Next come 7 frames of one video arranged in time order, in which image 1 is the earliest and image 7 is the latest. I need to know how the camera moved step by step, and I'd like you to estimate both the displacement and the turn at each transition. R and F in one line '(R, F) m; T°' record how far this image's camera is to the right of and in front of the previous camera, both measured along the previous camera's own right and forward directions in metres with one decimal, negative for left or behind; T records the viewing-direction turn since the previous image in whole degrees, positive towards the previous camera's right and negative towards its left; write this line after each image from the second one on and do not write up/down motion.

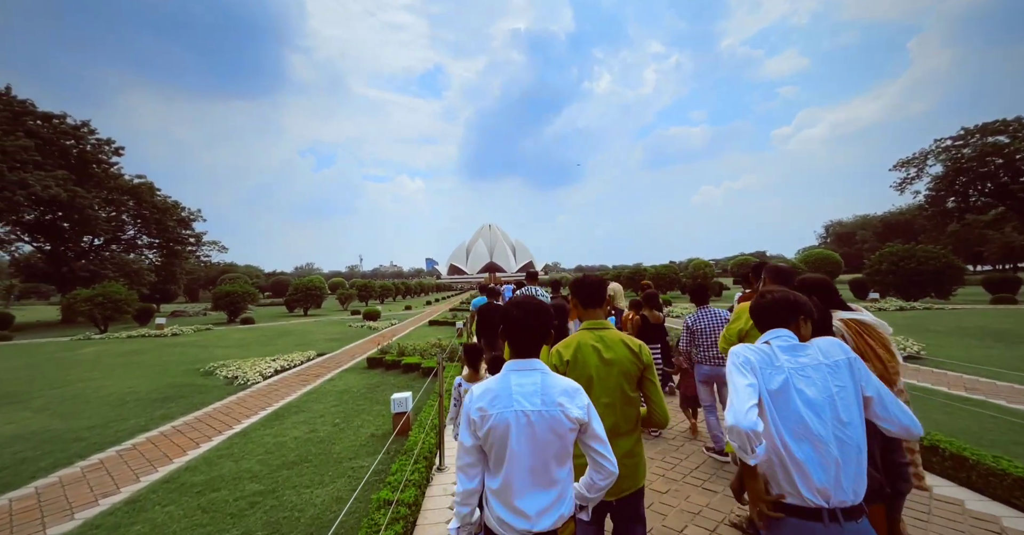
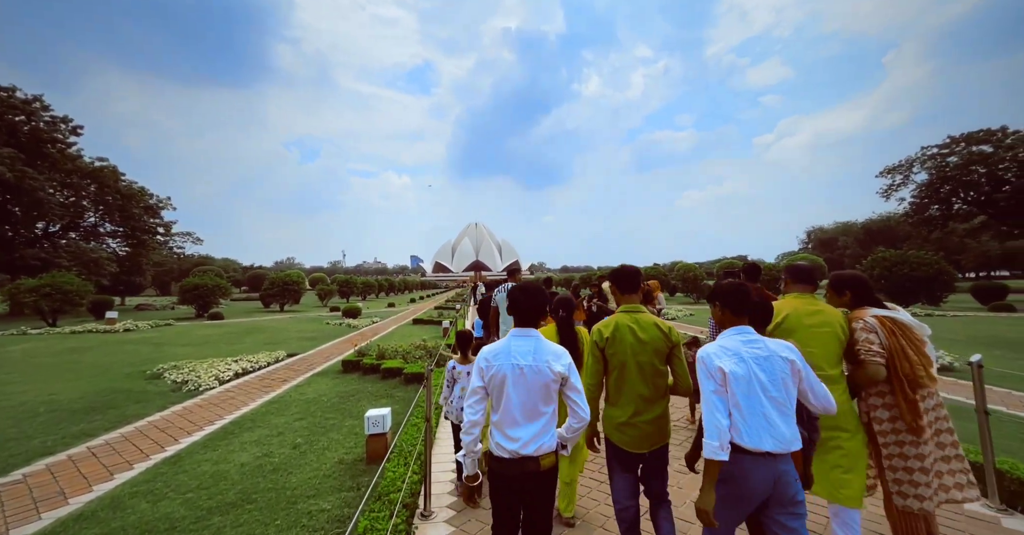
(-0.2, +0.7) m; +2°
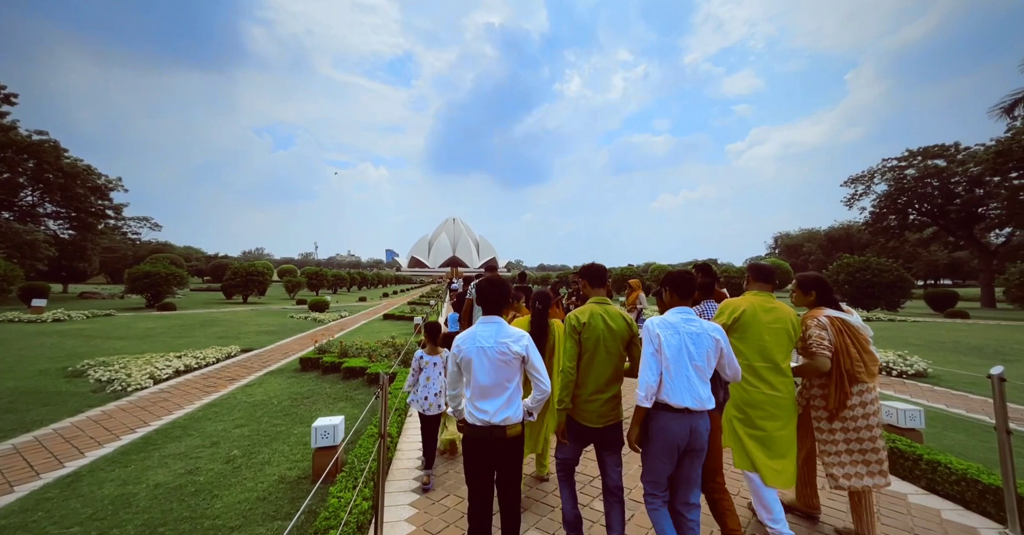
(0.0, +0.4) m; +4°
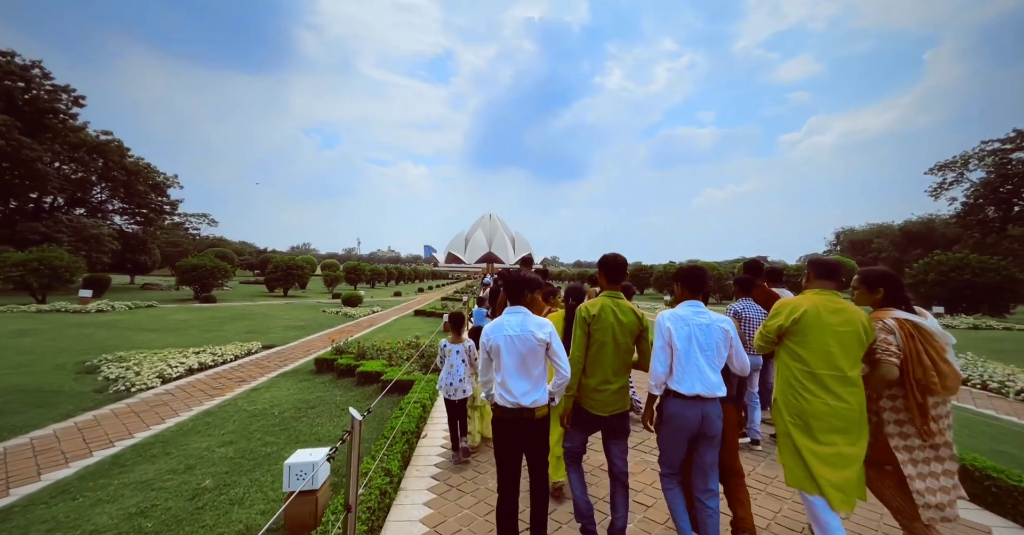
(0.0, +0.8) m; -5°
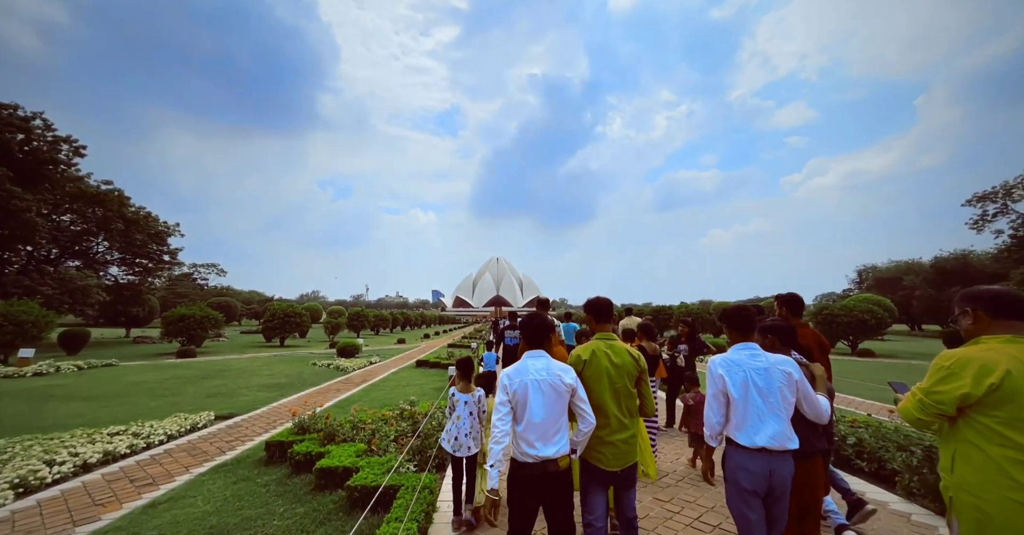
(-0.2, +1.6) m; -1°
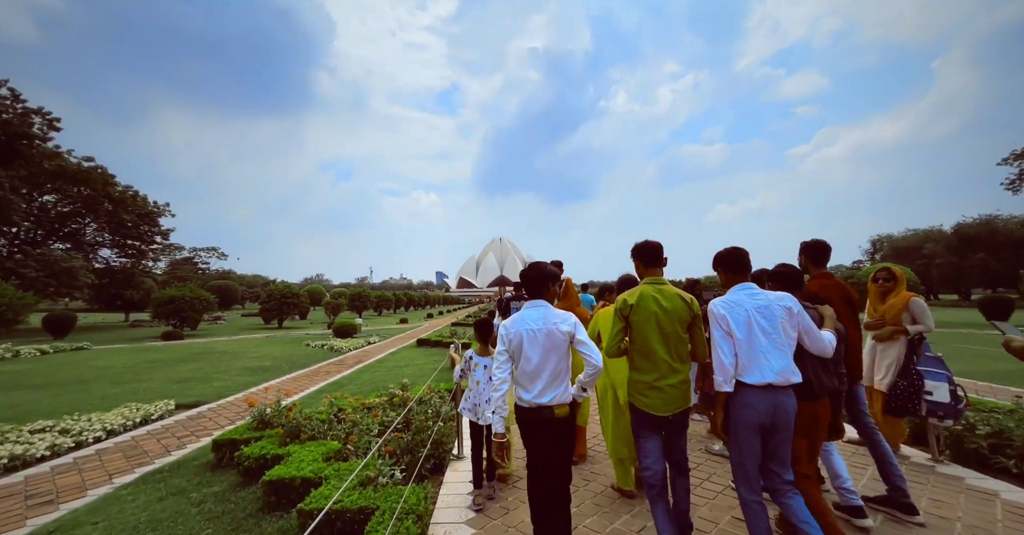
(-0.1, +1.0) m; -1°
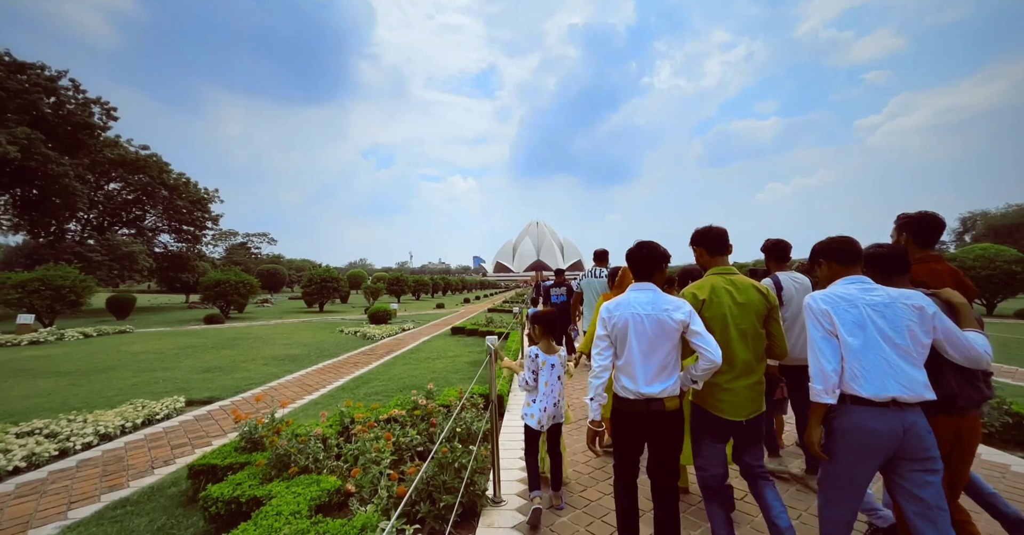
(-0.1, +0.9) m; -6°
